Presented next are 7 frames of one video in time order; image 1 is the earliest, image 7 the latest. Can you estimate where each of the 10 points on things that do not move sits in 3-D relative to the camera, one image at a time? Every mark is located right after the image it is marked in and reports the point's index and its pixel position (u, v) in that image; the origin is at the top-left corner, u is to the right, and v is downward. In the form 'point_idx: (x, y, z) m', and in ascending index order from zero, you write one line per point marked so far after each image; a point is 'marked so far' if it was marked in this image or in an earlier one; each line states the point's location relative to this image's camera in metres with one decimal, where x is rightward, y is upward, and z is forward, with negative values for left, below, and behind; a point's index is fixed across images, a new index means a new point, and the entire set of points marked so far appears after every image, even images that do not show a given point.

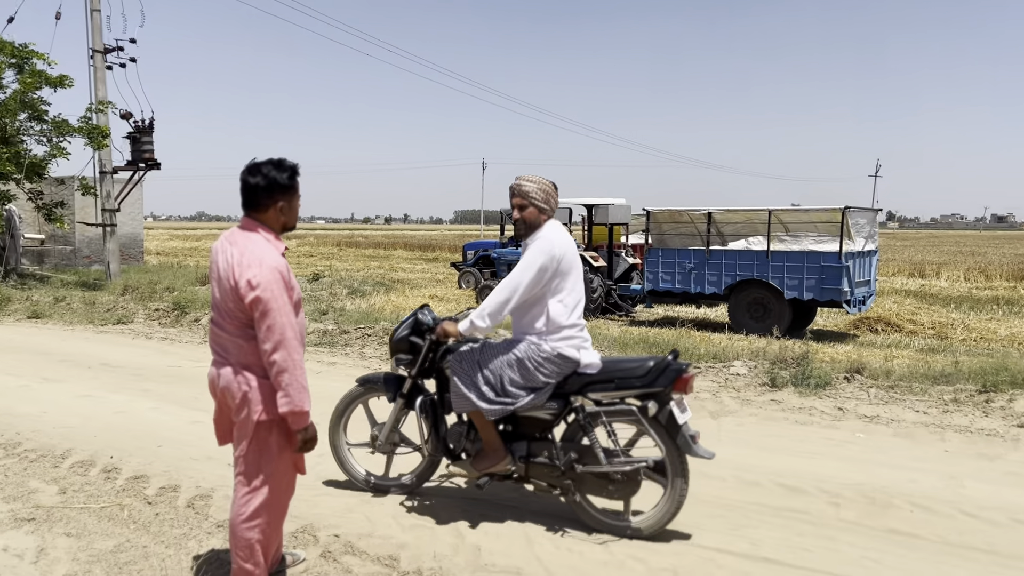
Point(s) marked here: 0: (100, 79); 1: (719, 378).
0: (-9.4, +4.8, +19.5) m
1: (+2.0, -0.9, +8.2) m
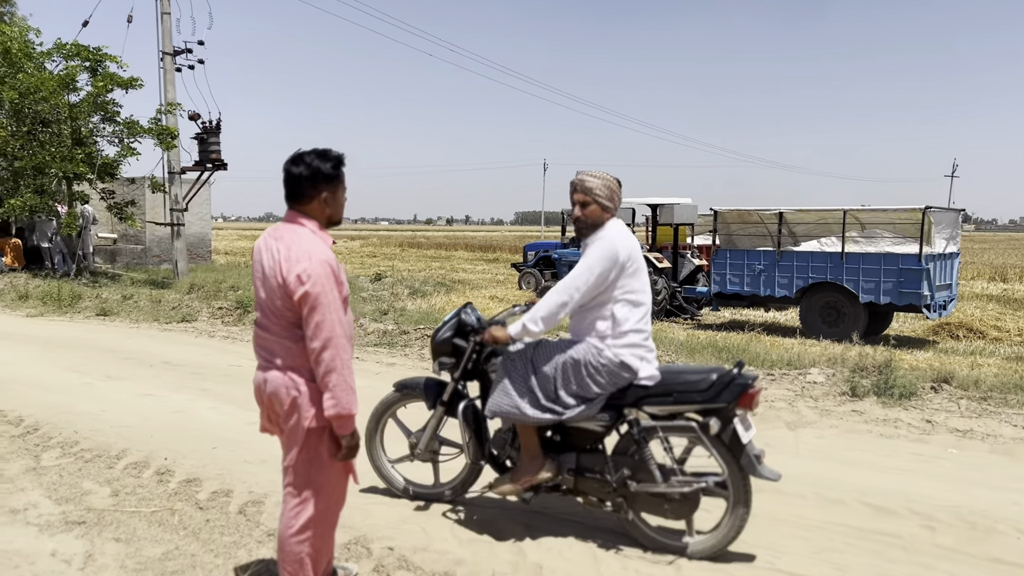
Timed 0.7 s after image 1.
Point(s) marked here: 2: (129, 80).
0: (-7.9, +4.8, +19.9) m
1: (+2.6, -0.9, +7.7) m
2: (-8.4, +4.6, +18.9) m
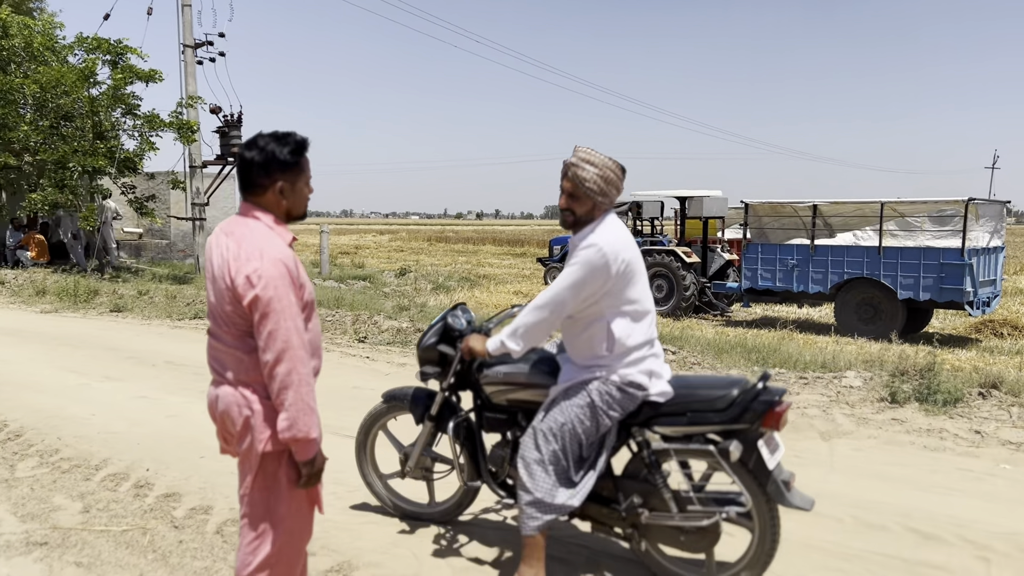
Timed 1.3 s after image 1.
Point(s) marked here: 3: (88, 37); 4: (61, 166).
0: (-7.4, +4.9, +19.7) m
1: (+2.7, -0.9, +7.2) m
2: (-7.9, +4.7, +18.7) m
3: (-9.4, +5.6, +19.1) m
4: (-9.6, +2.6, +18.2) m
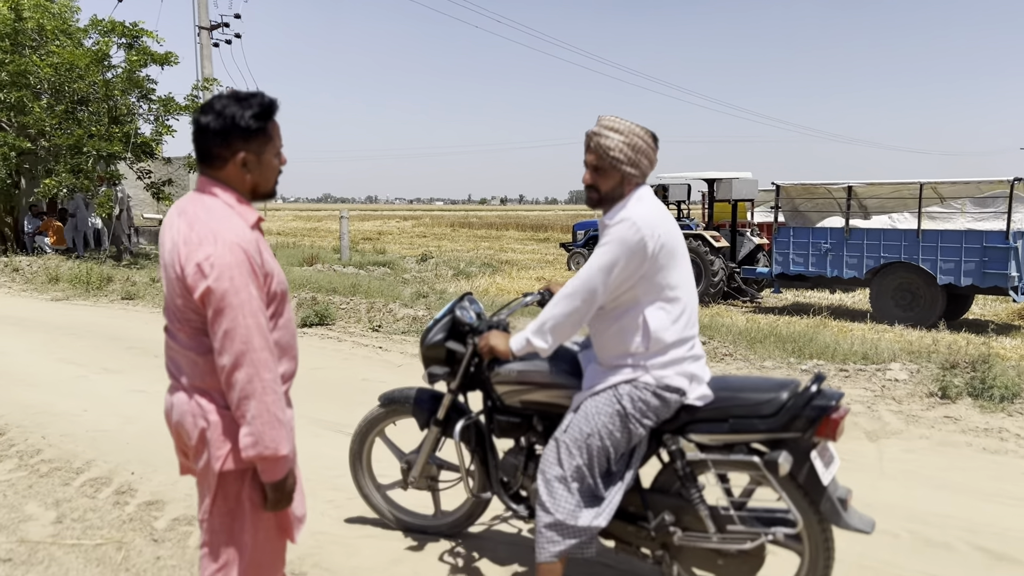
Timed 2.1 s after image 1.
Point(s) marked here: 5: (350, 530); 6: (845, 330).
0: (-6.9, +5.2, +19.3) m
1: (+2.8, -0.8, +6.7) m
2: (-7.5, +5.0, +18.4) m
3: (-8.9, +5.9, +18.7) m
4: (-9.1, +2.9, +18.0) m
5: (-0.8, -1.2, +4.1) m
6: (+4.5, -0.6, +11.6) m
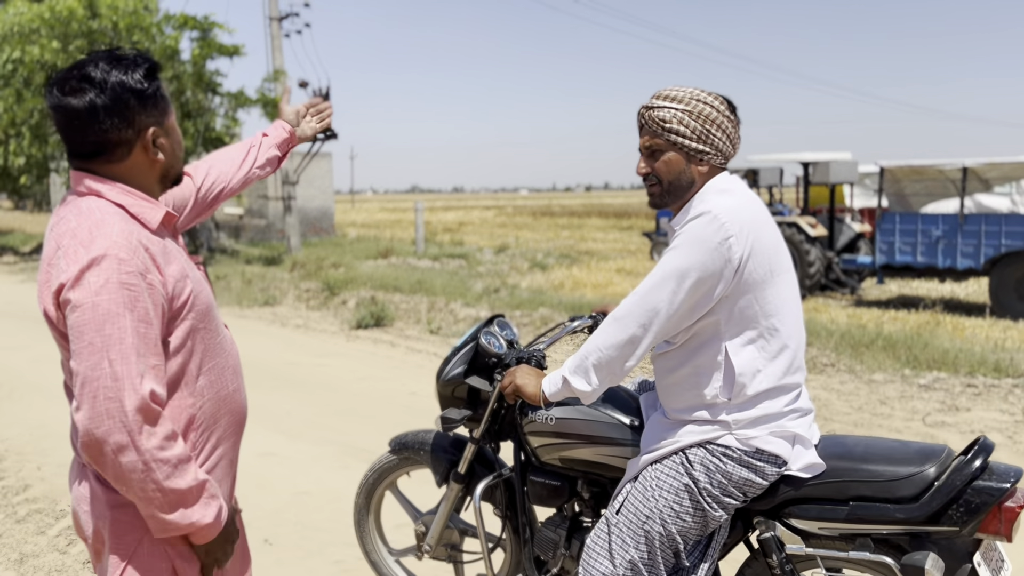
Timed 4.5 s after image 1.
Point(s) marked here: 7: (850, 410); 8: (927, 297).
0: (-5.2, +5.3, +19.0) m
1: (+3.2, -0.8, +5.5) m
2: (-5.9, +5.1, +18.1) m
3: (-7.3, +5.9, +18.6) m
4: (-7.6, +2.9, +17.9) m
5: (-0.6, -1.2, +3.3) m
6: (+5.4, -0.5, +10.2) m
7: (+2.3, -0.8, +5.7) m
8: (+6.5, -0.1, +13.4) m
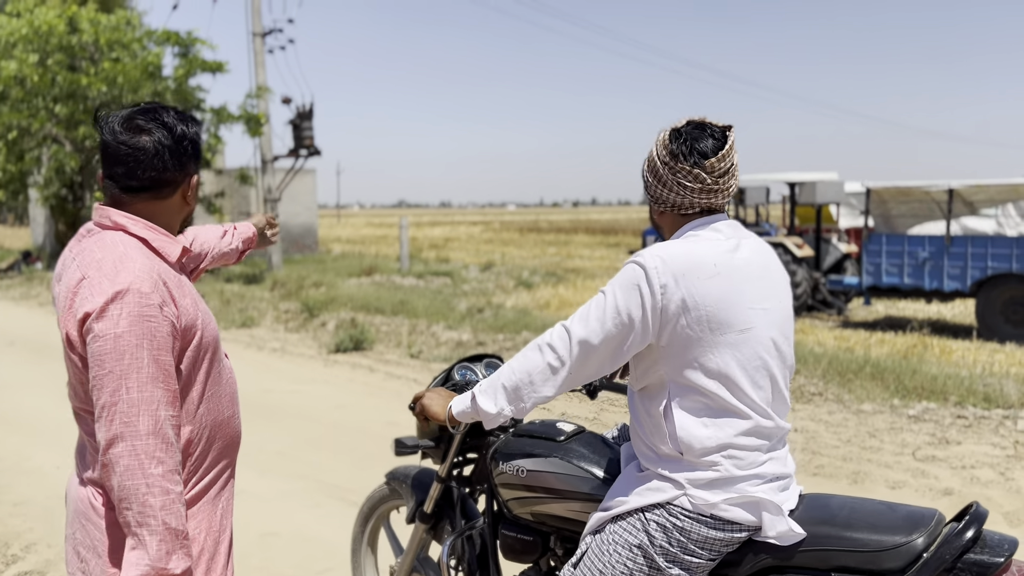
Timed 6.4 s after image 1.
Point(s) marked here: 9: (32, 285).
0: (-5.5, +4.9, +18.8) m
1: (+3.1, -1.0, +5.4) m
2: (-6.2, +4.7, +17.9) m
3: (-7.6, +5.6, +18.4) m
4: (-7.9, +2.6, +17.7) m
5: (-0.7, -1.4, +3.1) m
6: (+5.2, -0.8, +10.1) m
7: (+2.1, -1.0, +5.6) m
8: (+6.2, -0.5, +13.3) m
9: (-8.6, +0.1, +15.4) m
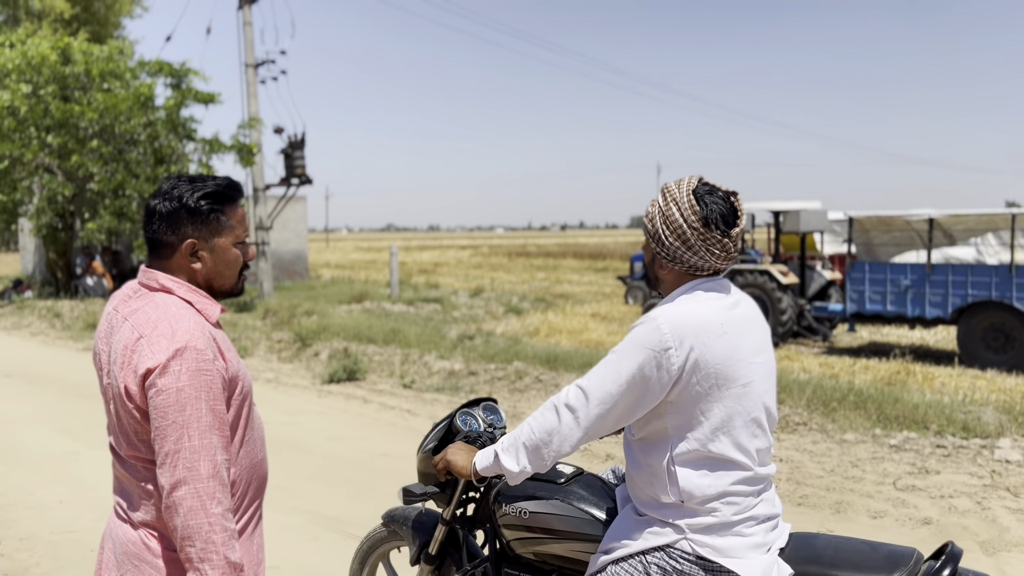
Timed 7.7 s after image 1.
0: (-5.8, +4.3, +19.0) m
1: (+3.0, -1.2, +5.5) m
2: (-6.4, +4.1, +18.1) m
3: (-7.9, +4.9, +18.6) m
4: (-8.1, +2.0, +17.8) m
5: (-0.7, -1.5, +3.2) m
6: (+5.1, -1.1, +10.3) m
7: (+2.1, -1.2, +5.7) m
8: (+6.1, -0.9, +13.5) m
9: (-8.8, -0.5, +15.4) m
